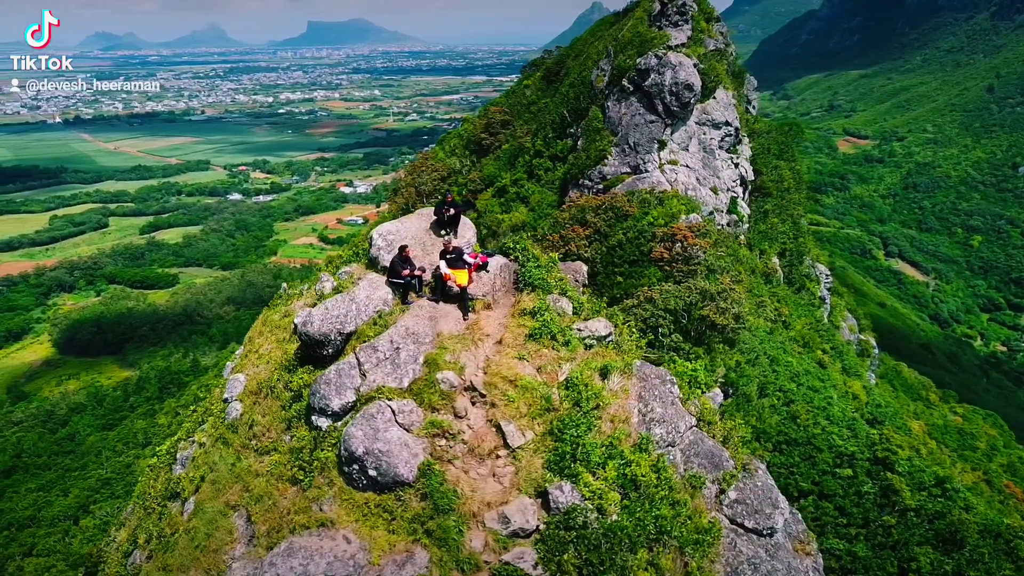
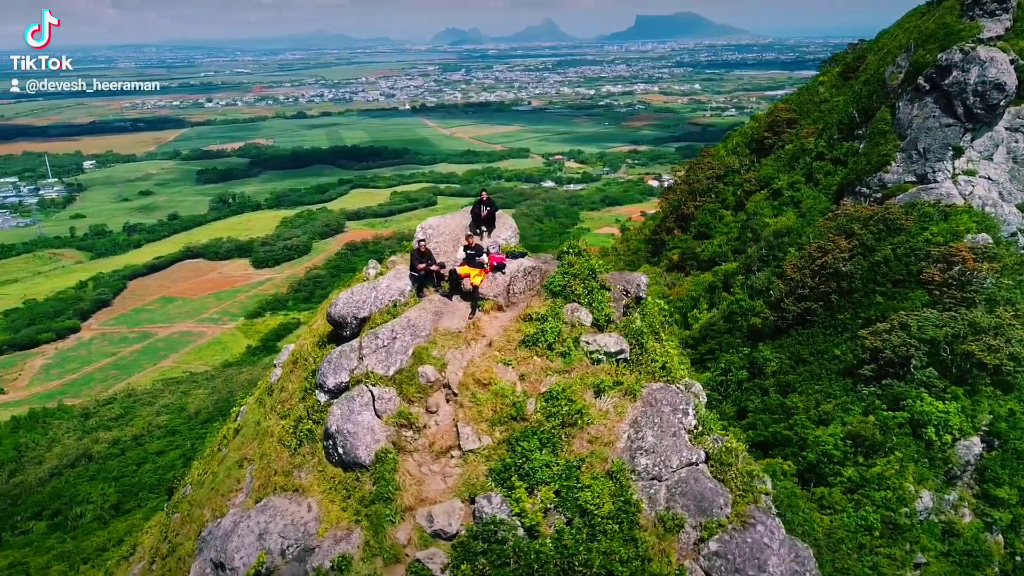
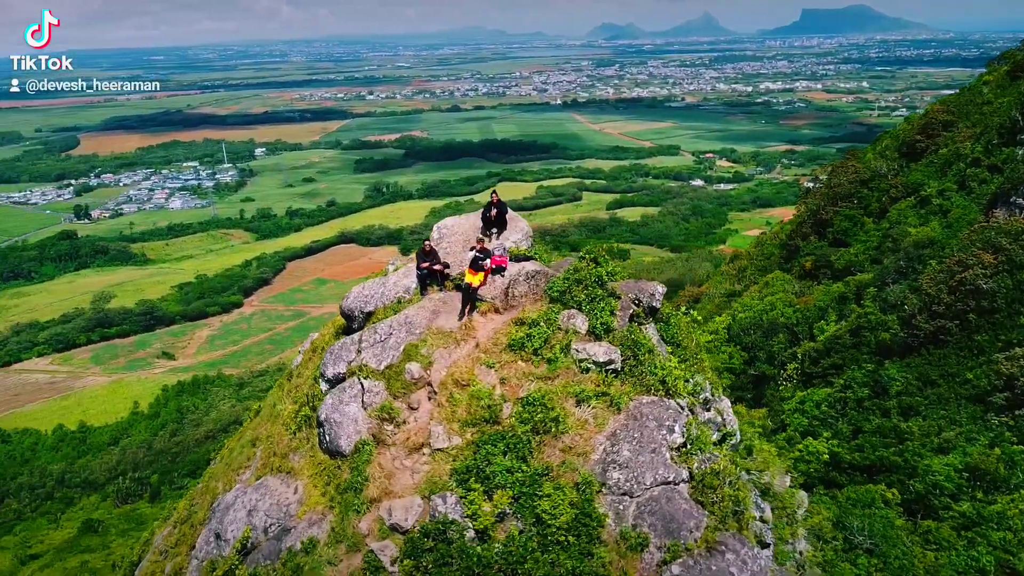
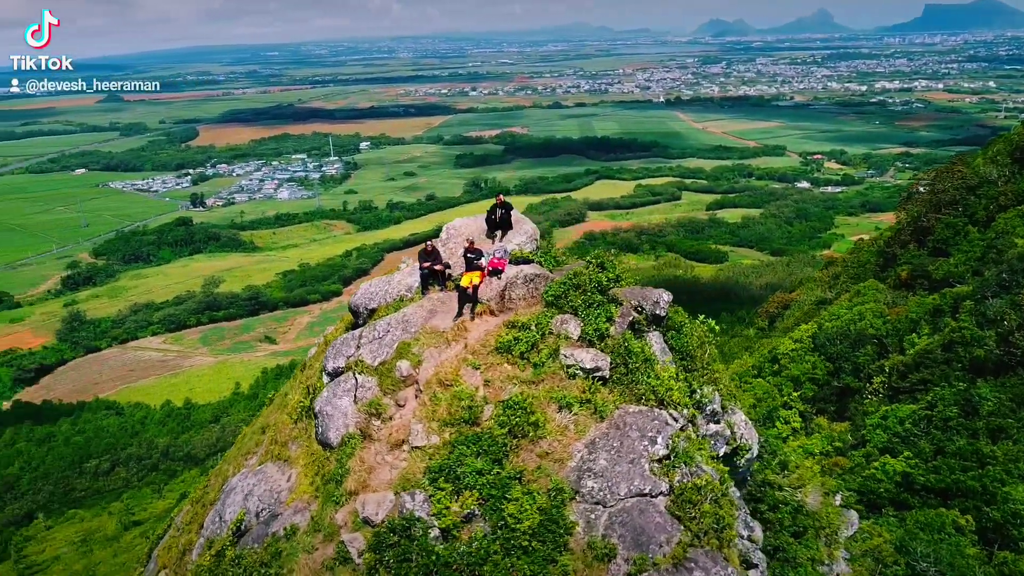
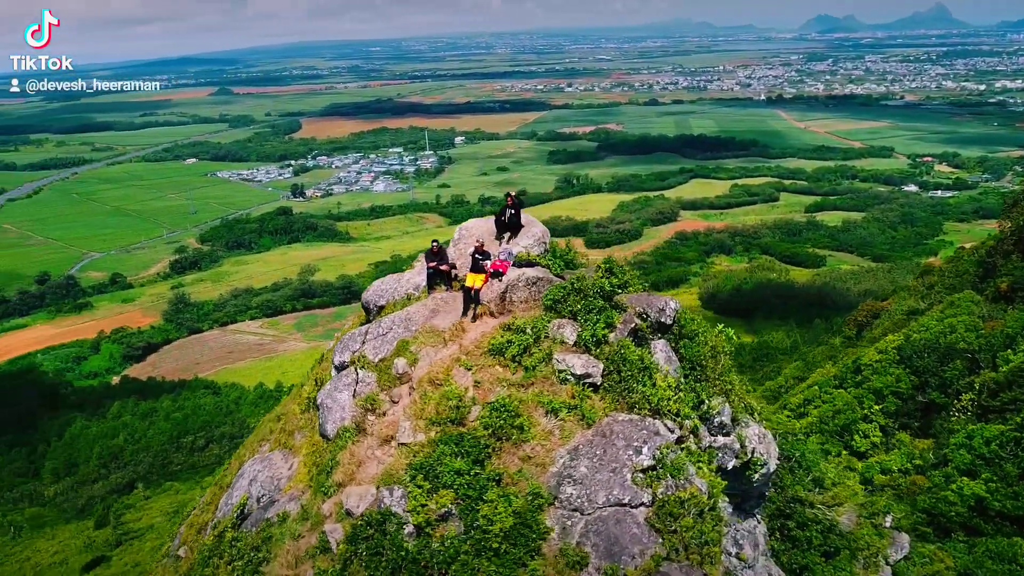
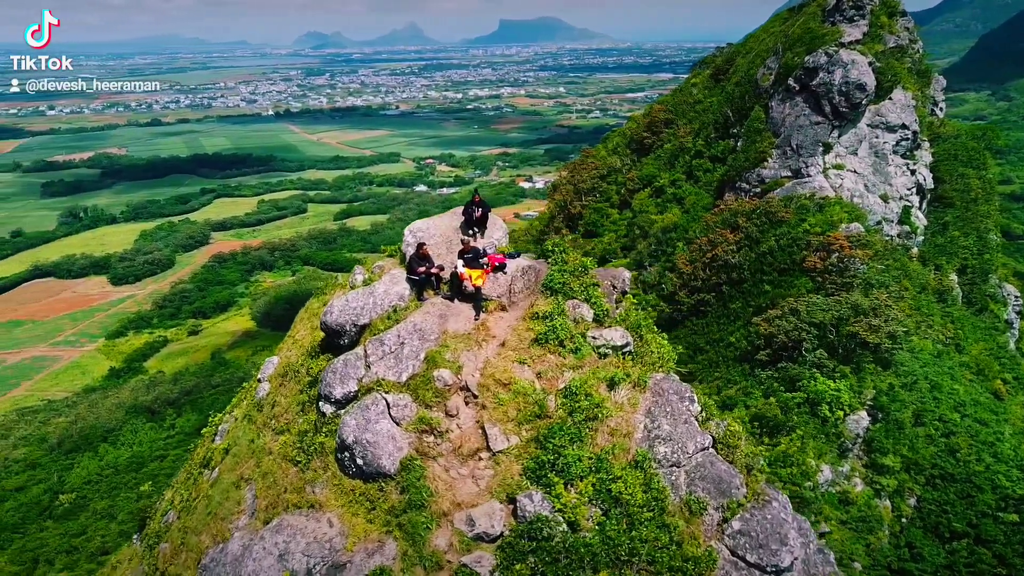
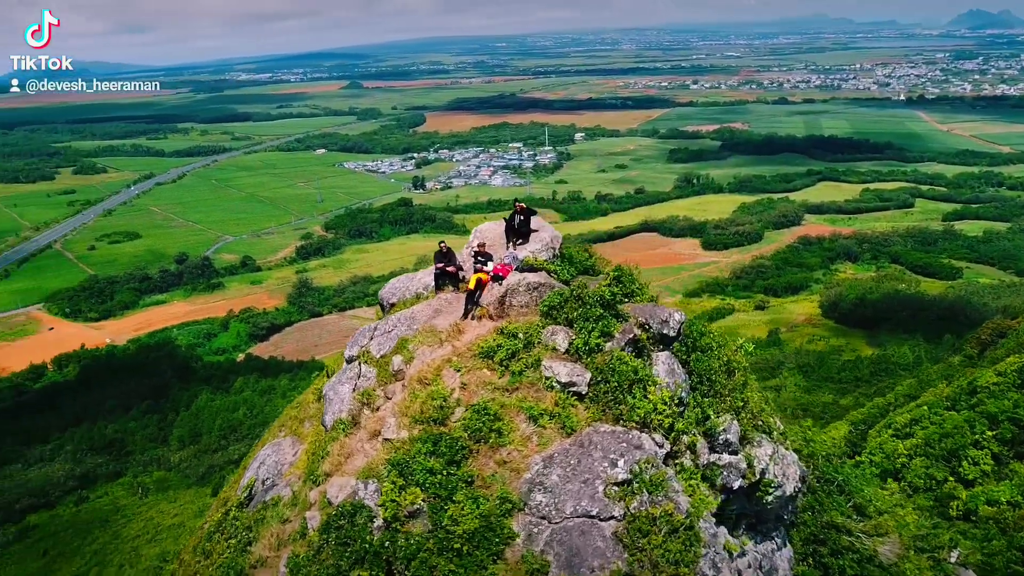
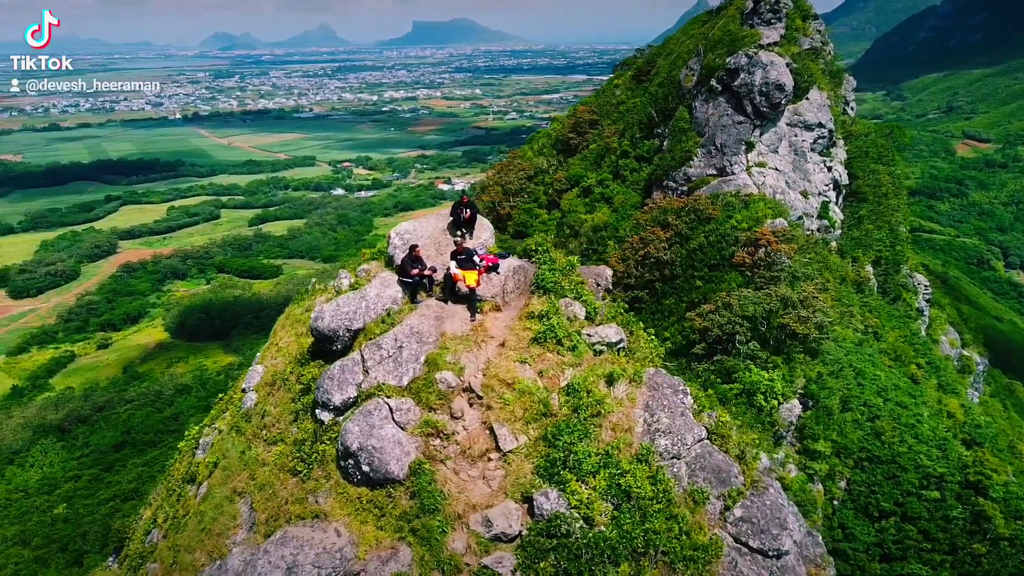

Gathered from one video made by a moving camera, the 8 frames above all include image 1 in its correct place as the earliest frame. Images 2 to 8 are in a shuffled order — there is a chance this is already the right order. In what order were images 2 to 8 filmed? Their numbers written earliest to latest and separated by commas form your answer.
8, 6, 2, 3, 4, 5, 7
